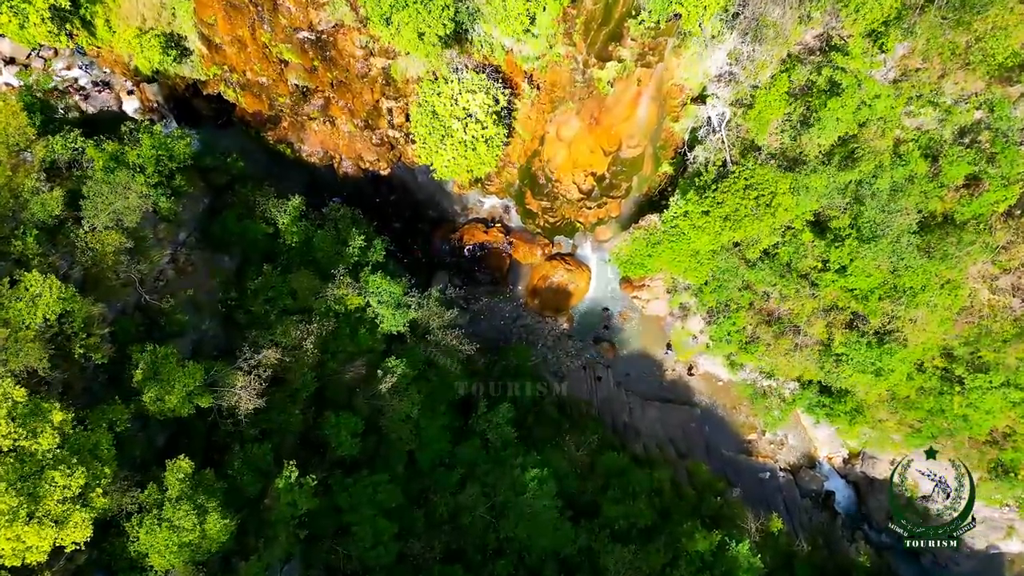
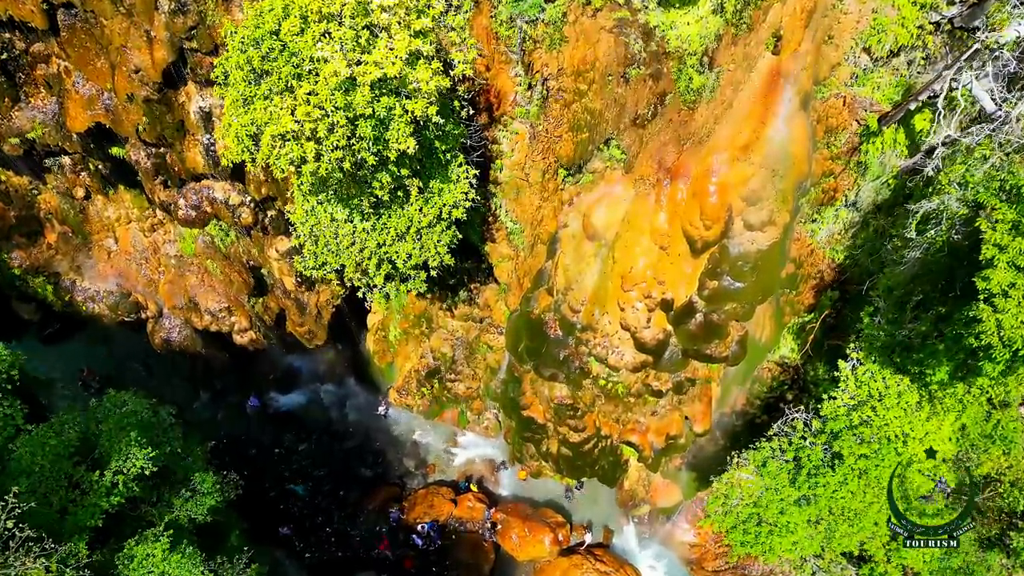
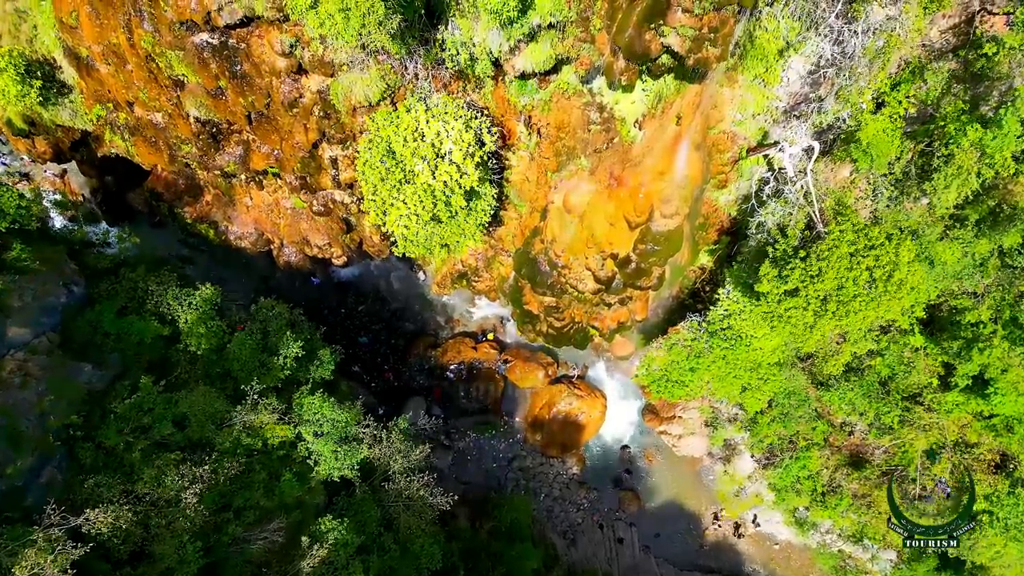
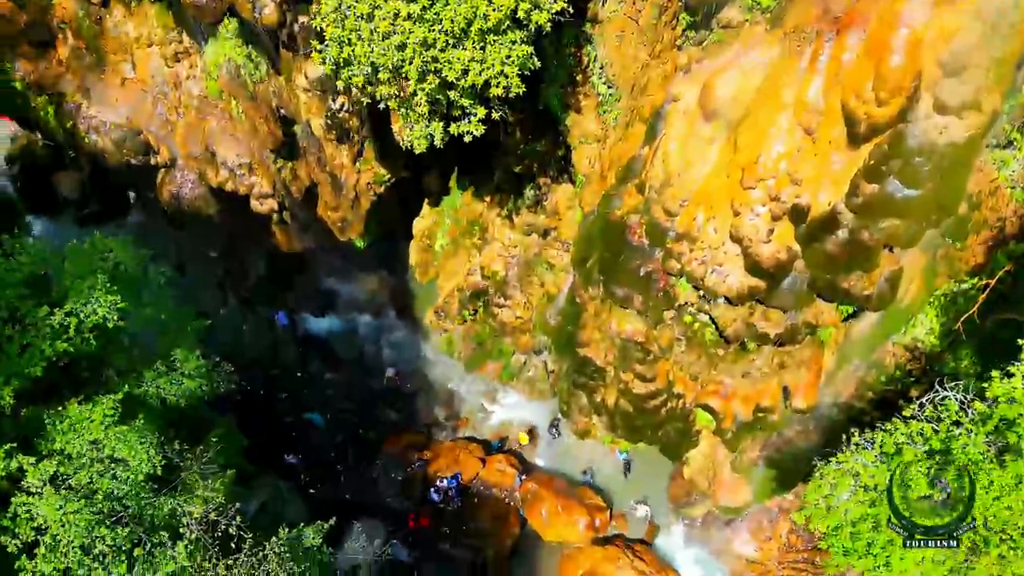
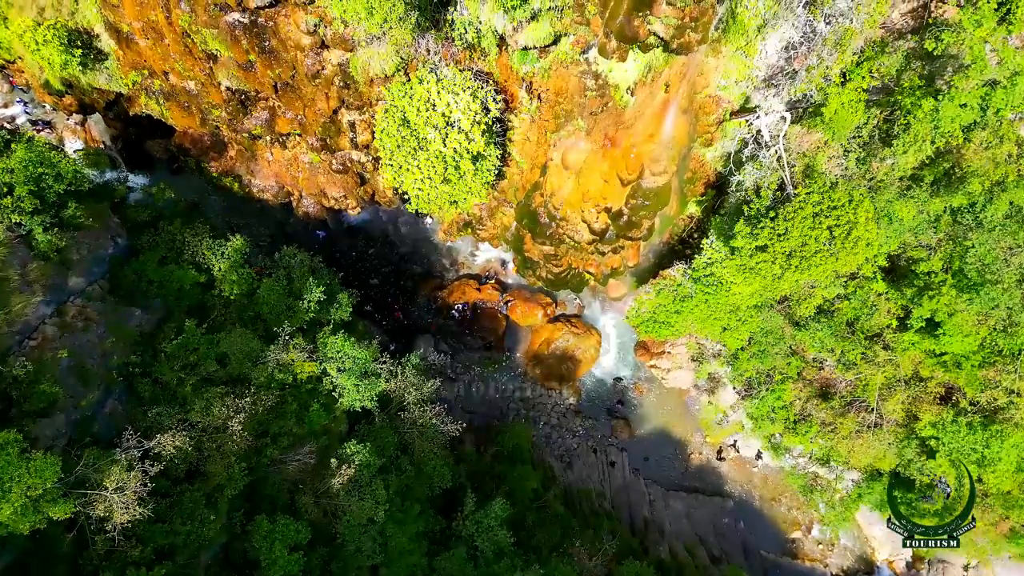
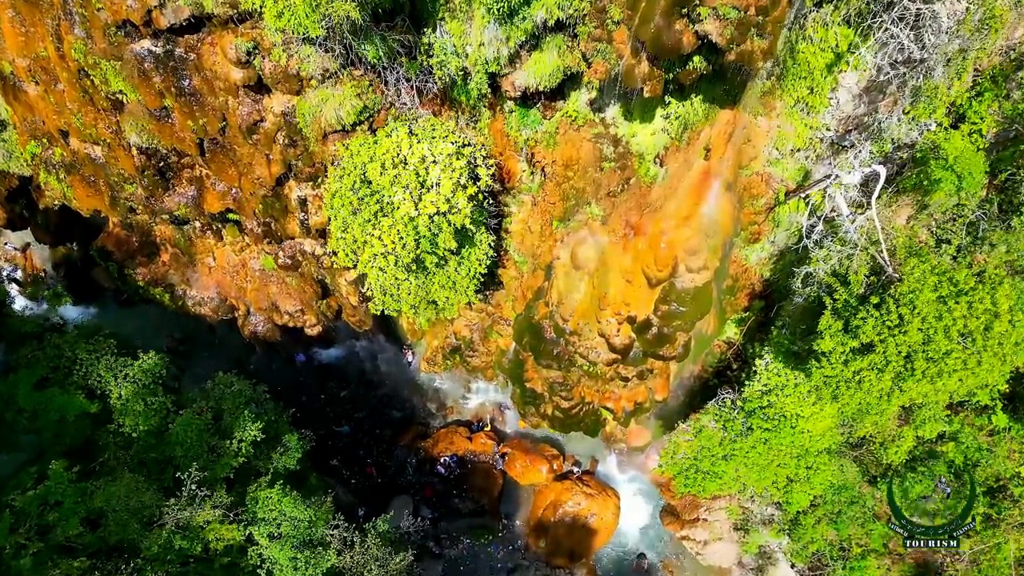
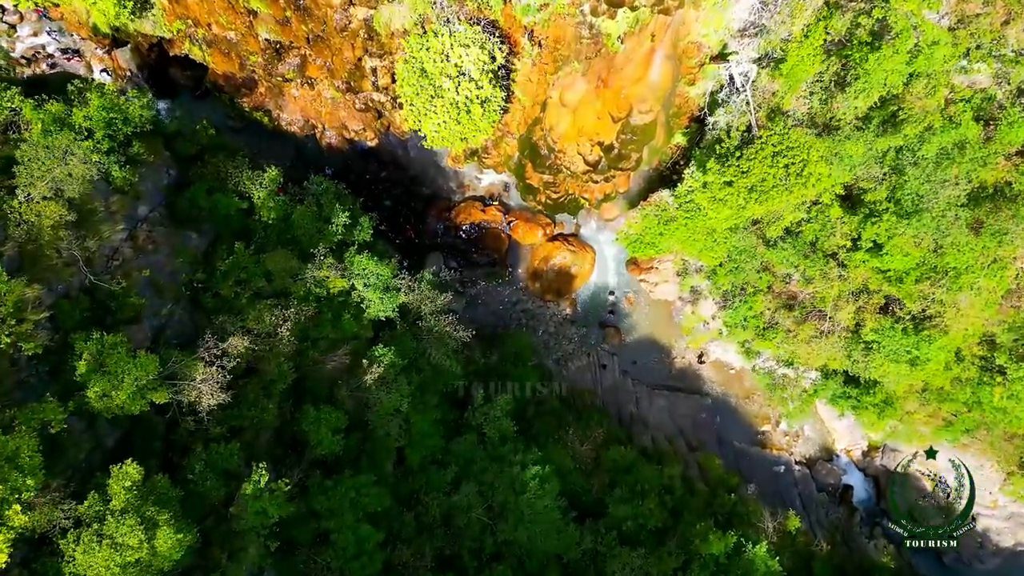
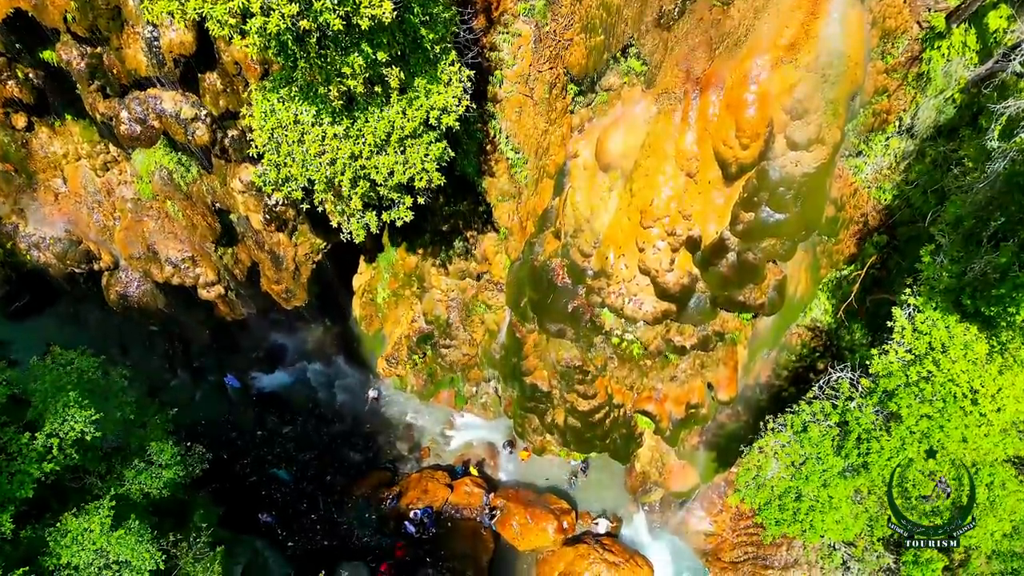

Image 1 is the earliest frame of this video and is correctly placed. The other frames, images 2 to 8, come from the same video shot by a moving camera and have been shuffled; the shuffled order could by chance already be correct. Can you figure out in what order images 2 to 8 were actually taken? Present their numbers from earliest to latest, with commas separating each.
7, 5, 3, 6, 2, 8, 4
